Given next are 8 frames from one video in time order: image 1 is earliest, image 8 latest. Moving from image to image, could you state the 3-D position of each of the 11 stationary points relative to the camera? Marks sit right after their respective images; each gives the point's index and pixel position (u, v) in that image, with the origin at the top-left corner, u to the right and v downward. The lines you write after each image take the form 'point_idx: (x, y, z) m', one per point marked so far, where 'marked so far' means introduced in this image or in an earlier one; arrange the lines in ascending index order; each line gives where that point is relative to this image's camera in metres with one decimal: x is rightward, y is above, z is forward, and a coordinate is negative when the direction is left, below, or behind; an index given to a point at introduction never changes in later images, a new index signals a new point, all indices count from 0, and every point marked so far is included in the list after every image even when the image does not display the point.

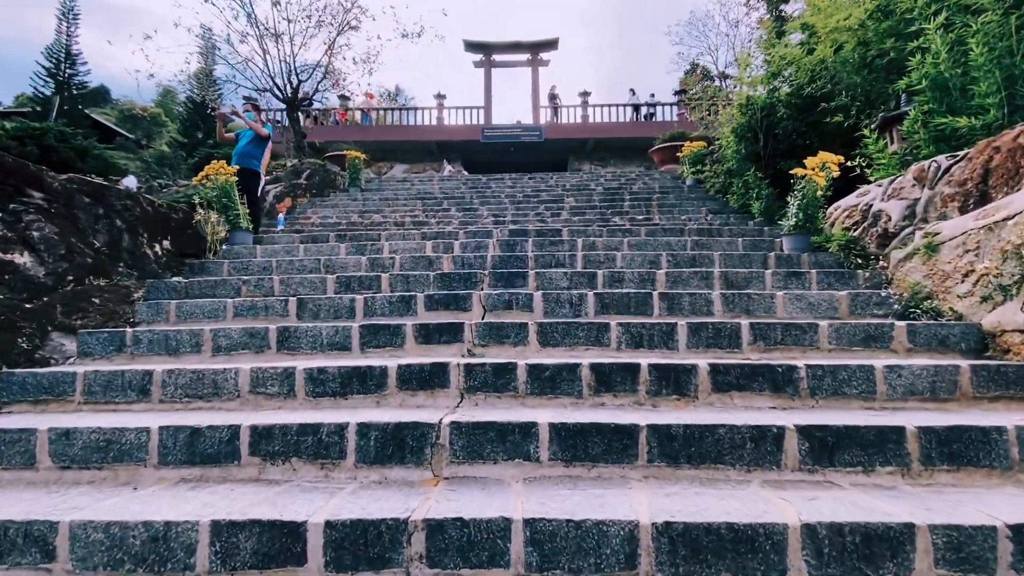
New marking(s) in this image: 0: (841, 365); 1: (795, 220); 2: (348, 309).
0: (+1.4, -0.3, +2.1) m
1: (+2.2, +0.5, +3.8) m
2: (-1.0, -0.1, +3.0) m
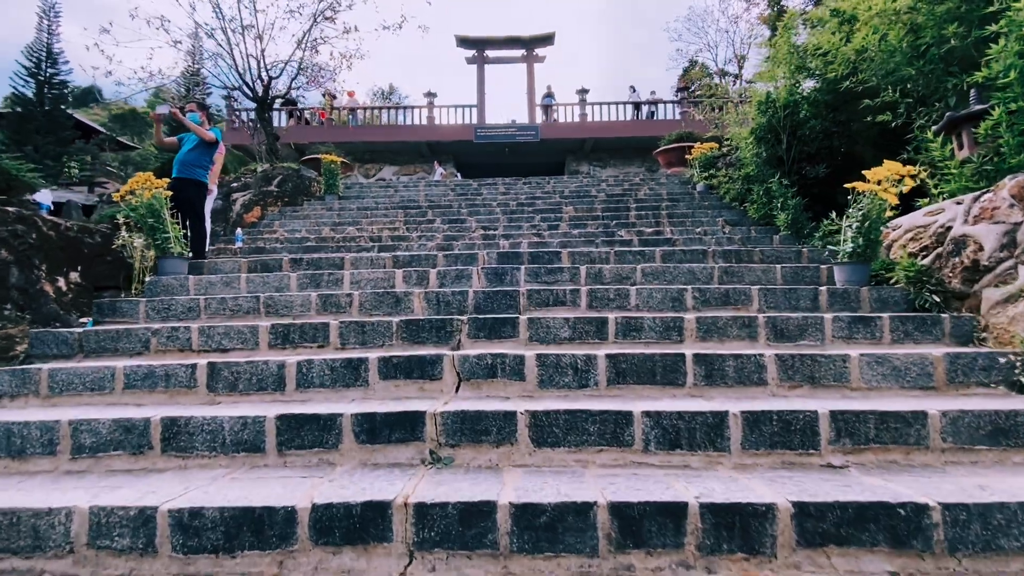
0: (+1.4, -0.6, +1.4) m
1: (+2.2, +0.3, +3.1) m
2: (-1.1, -0.4, +2.2) m
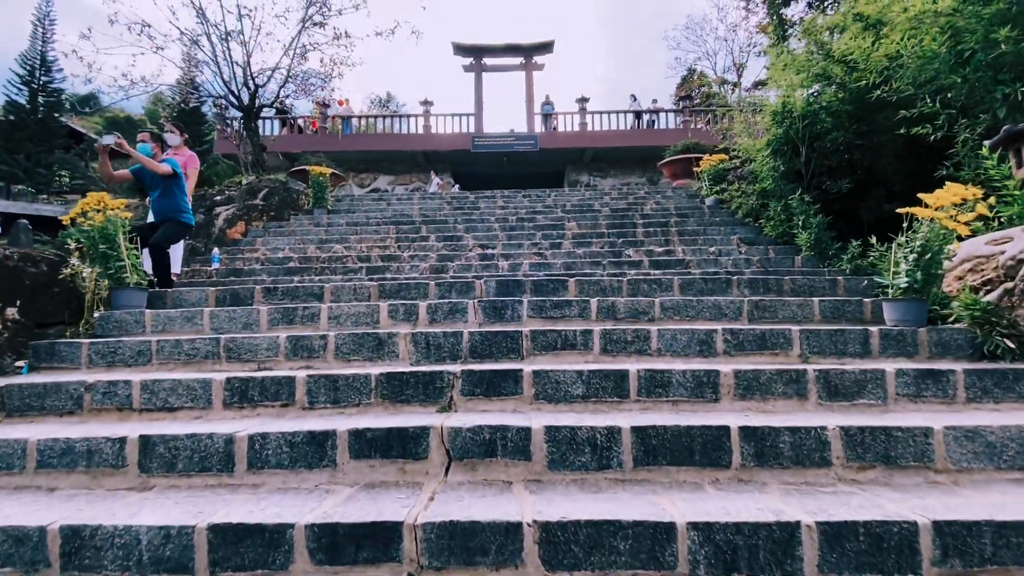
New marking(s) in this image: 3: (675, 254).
0: (+1.4, -0.8, +1.0) m
1: (+2.2, 0.0, +2.7) m
2: (-1.1, -0.6, +1.8) m
3: (+1.7, +0.4, +5.1) m
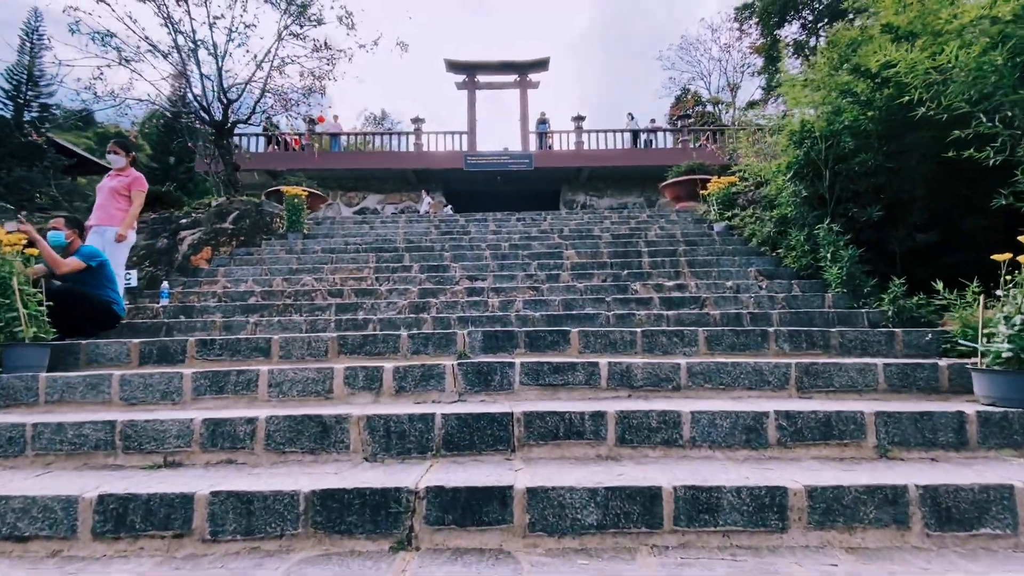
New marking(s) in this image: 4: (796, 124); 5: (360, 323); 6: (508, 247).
0: (+1.4, -1.0, +0.3) m
1: (+2.1, -0.3, +2.1) m
2: (-1.1, -0.9, +1.2) m
3: (+1.7, 0.0, +4.6) m
4: (+2.9, +1.7, +4.9) m
5: (-1.2, -0.3, +3.9) m
6: (-0.1, +0.5, +6.0) m
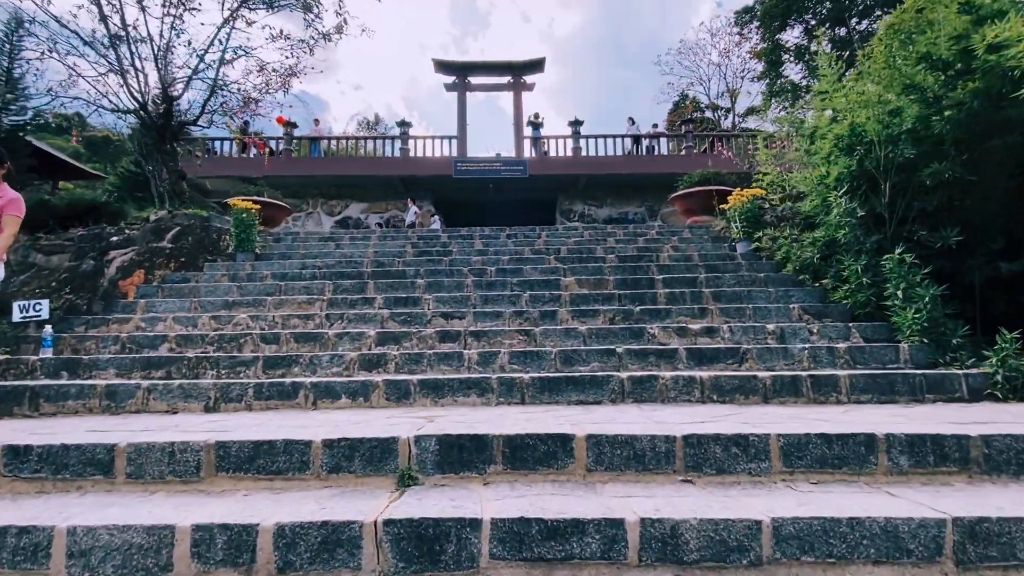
0: (+1.3, -1.3, -0.6) m
1: (+2.0, -0.6, +1.1) m
2: (-1.2, -1.2, +0.2) m
3: (+1.5, -0.3, +3.6) m
4: (+2.8, +1.3, +4.0) m
5: (-1.3, -0.6, +2.9) m
6: (-0.2, +0.2, +5.0) m
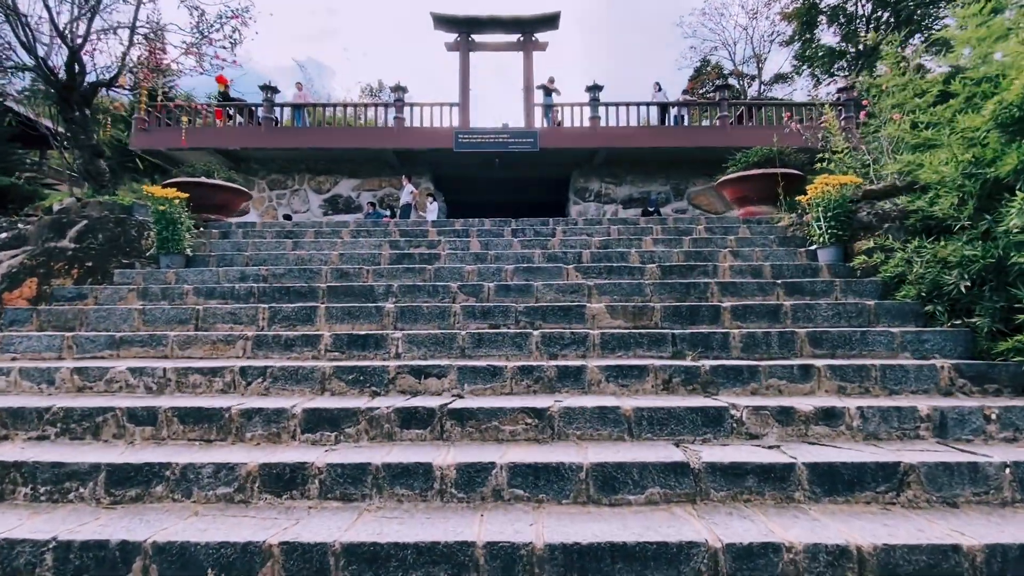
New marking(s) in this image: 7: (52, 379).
0: (+1.2, -1.9, -1.9) m
1: (+2.0, -1.0, -0.2) m
2: (-1.3, -1.6, -1.0) m
3: (+1.6, -0.6, +2.3) m
4: (+2.8, +1.1, +2.6) m
5: (-1.3, -0.9, +1.6) m
6: (-0.1, 0.0, +3.7) m
7: (-2.6, -0.5, +2.7) m
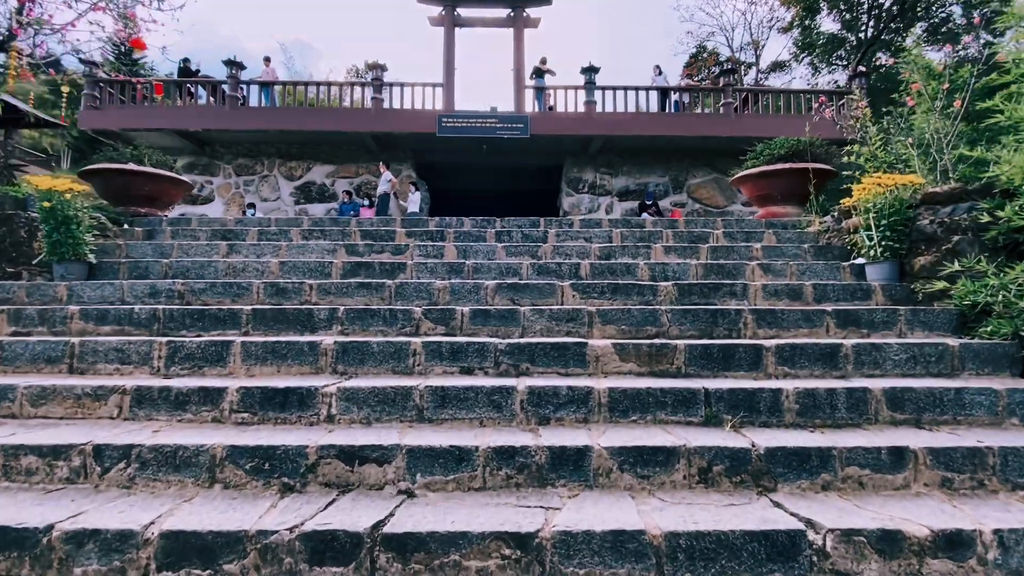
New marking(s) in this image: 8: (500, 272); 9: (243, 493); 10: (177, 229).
0: (+1.2, -2.2, -2.6) m
1: (+1.9, -1.3, -0.9) m
2: (-1.3, -1.9, -1.8) m
3: (+1.5, -0.8, +1.5) m
4: (+2.7, +0.8, +1.8) m
5: (-1.4, -1.1, +0.8) m
6: (-0.3, -0.2, +2.9) m
7: (-2.7, -0.7, +1.9) m
8: (-0.1, +0.1, +3.5) m
9: (-1.0, -0.8, +1.8) m
10: (-3.0, +0.5, +4.4) m
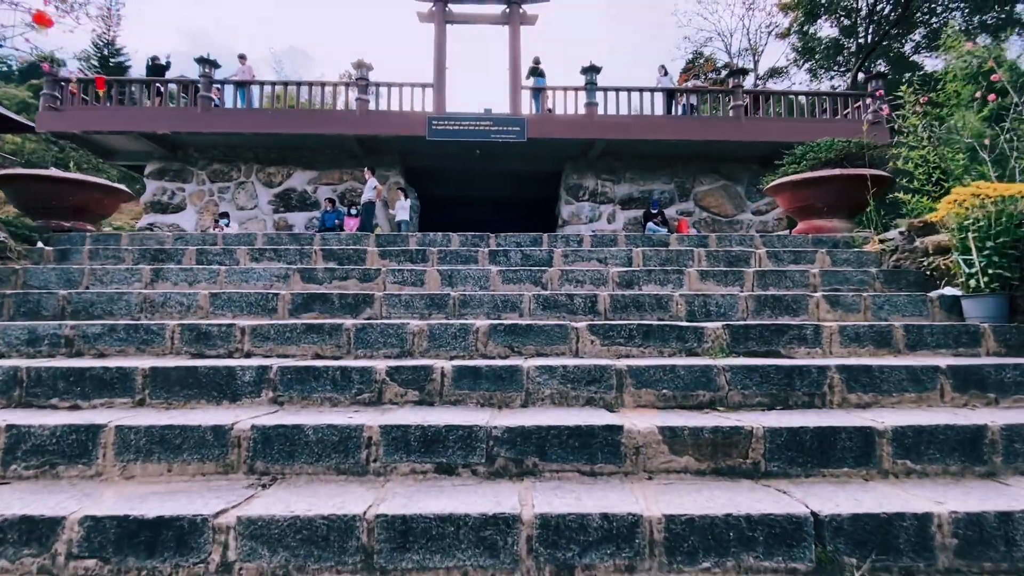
0: (+1.2, -2.3, -3.4) m
1: (+2.0, -1.4, -1.7) m
2: (-1.2, -2.1, -2.7) m
3: (+1.5, -1.0, +0.7) m
4: (+2.7, +0.7, +1.1) m
5: (-1.4, -1.3, 0.0) m
6: (-0.3, -0.4, +2.1) m
7: (-2.7, -0.9, +1.1) m
8: (-0.1, -0.1, +2.8) m
9: (-1.0, -1.0, +1.0) m
10: (-3.0, +0.3, +3.6) m
